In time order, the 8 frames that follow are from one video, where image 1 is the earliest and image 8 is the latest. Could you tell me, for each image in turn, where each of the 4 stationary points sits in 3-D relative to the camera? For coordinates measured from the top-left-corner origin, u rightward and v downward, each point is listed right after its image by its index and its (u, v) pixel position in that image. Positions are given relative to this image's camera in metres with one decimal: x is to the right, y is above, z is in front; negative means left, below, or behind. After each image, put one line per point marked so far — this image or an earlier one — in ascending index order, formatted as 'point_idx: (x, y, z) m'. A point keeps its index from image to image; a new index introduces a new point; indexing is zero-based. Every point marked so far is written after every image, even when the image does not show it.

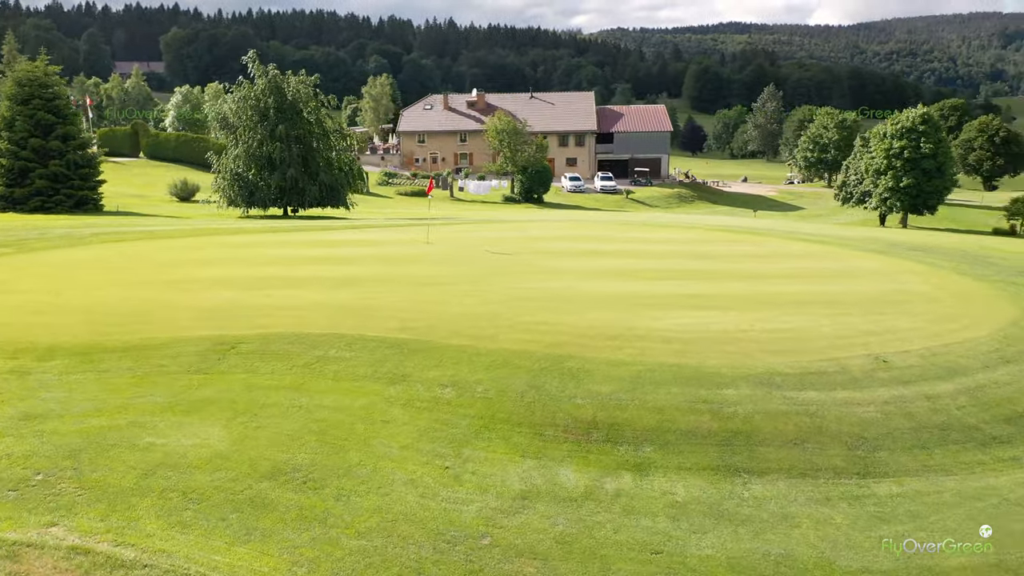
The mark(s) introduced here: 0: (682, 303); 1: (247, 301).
0: (+4.1, -0.4, +18.3) m
1: (-5.8, -0.3, +18.6) m
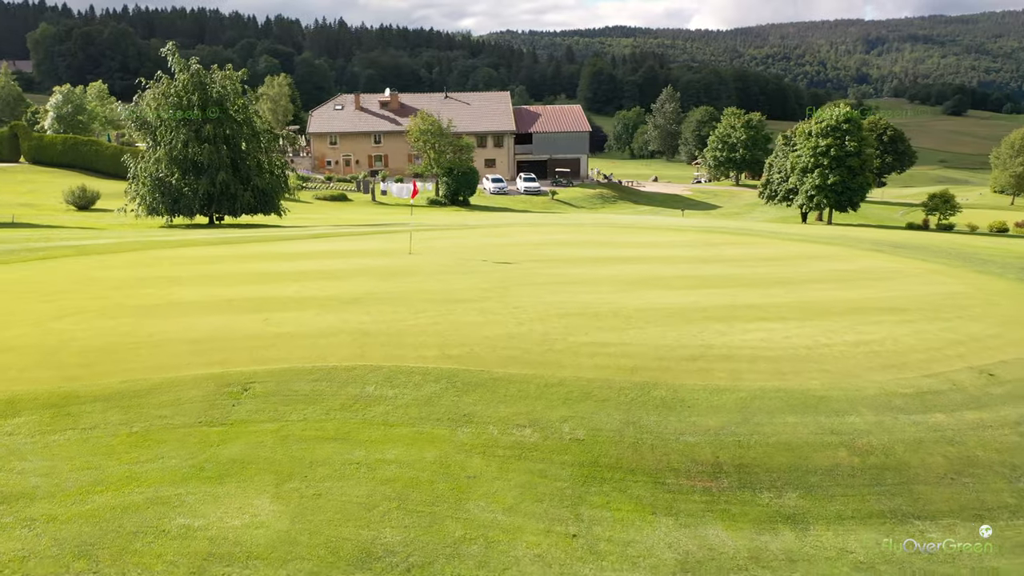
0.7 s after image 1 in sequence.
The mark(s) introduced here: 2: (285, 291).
0: (+4.9, -0.6, +16.6) m
1: (-5.0, -0.8, +15.6) m
2: (-5.0, -0.1, +18.8) m
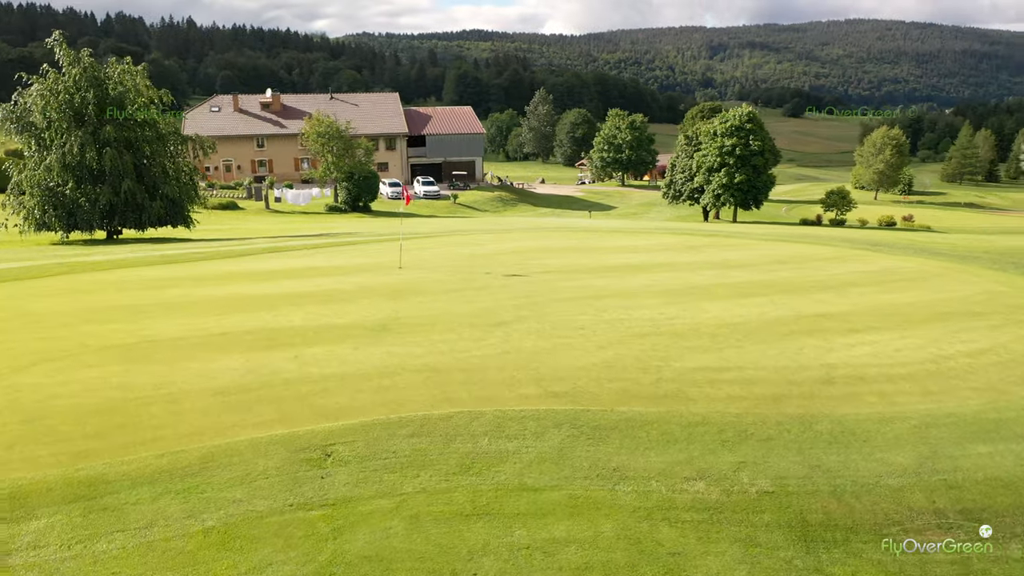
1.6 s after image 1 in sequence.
0: (+6.1, -0.8, +15.2) m
1: (-3.5, -1.3, +12.6) m
2: (-4.0, -0.6, +15.7) m
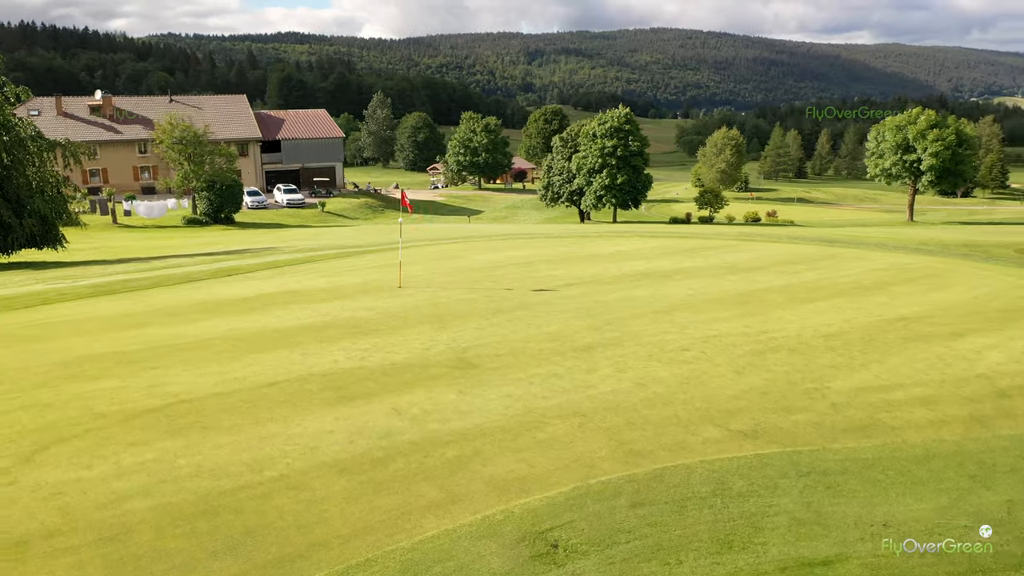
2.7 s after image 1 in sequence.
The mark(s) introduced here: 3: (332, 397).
0: (+7.5, -0.8, +14.3) m
1: (-1.3, -1.7, +9.9) m
2: (-2.5, -1.1, +12.8) m
3: (-2.4, -1.5, +11.1) m
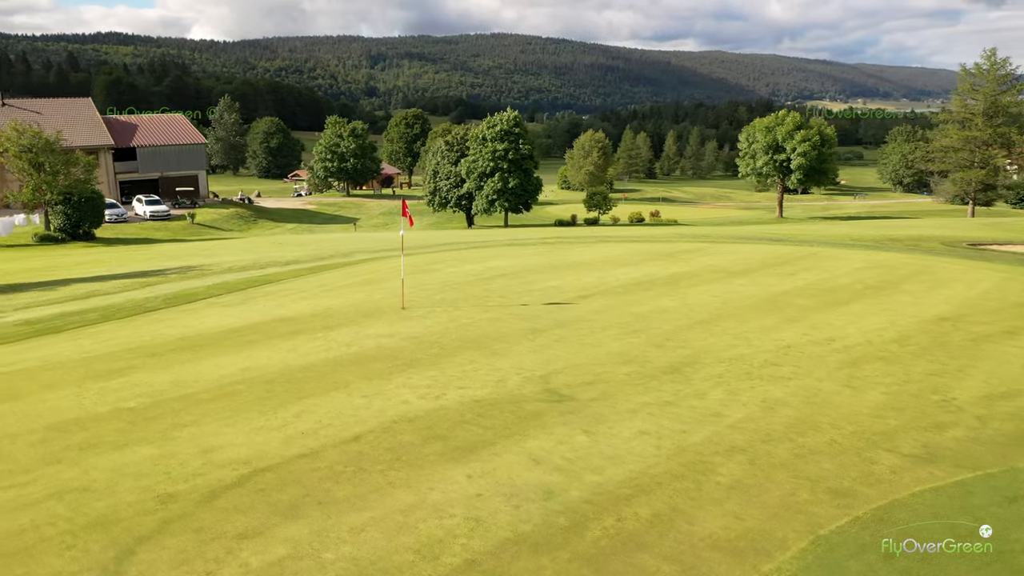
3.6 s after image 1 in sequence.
0: (+8.3, -0.7, +14.2) m
1: (+0.5, -2.0, +8.3) m
2: (-1.2, -1.5, +10.9) m
3: (-0.8, -1.8, +9.3) m
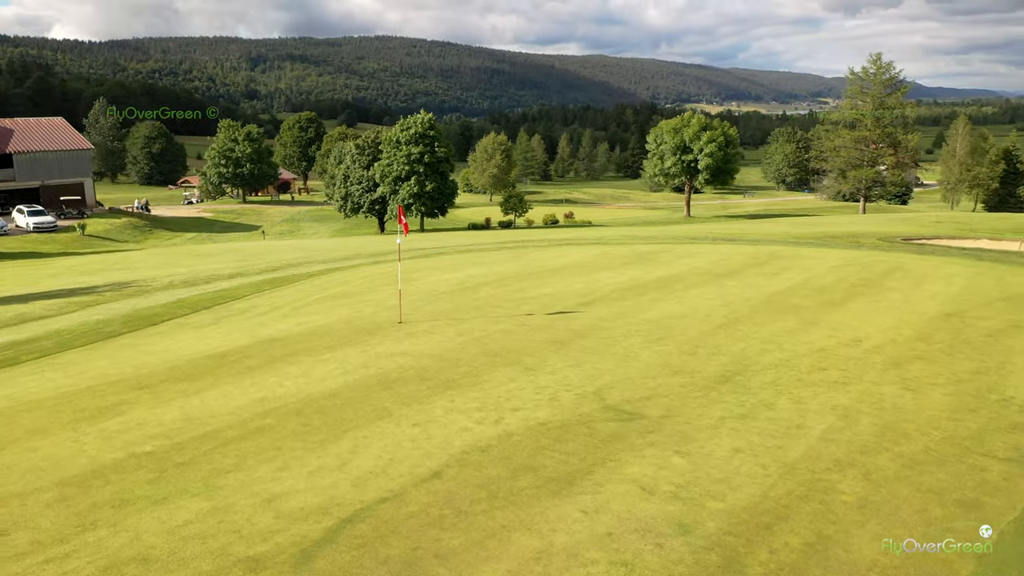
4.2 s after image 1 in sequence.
0: (+8.6, -0.7, +14.5) m
1: (+1.7, -2.1, +7.6) m
2: (-0.4, -1.7, +10.0) m
3: (+0.3, -2.0, +8.4) m
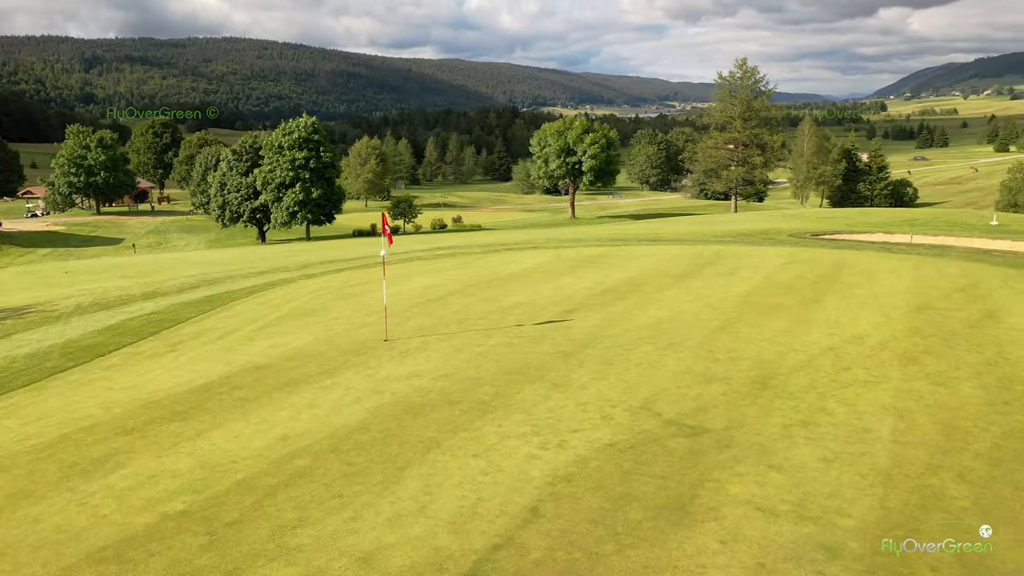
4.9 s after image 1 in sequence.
0: (+8.5, -0.5, +15.1) m
1: (+2.8, -2.2, +7.2) m
2: (+0.4, -1.8, +9.2) m
3: (+1.3, -2.1, +7.8) m
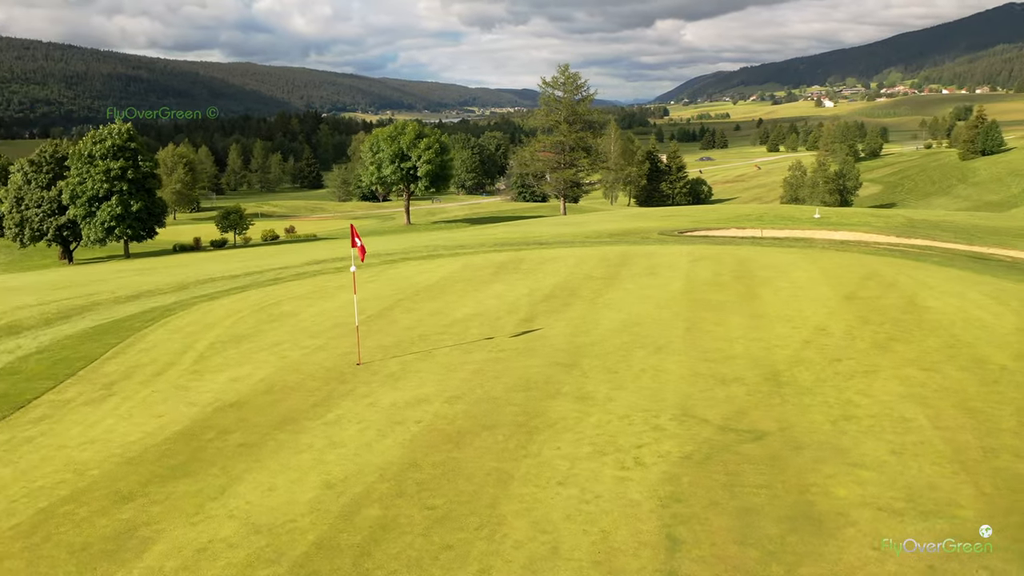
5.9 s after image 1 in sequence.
0: (+7.7, -0.3, +16.3) m
1: (+4.1, -2.2, +7.3) m
2: (+1.2, -1.9, +8.7) m
3: (+2.4, -2.1, +7.5) m
